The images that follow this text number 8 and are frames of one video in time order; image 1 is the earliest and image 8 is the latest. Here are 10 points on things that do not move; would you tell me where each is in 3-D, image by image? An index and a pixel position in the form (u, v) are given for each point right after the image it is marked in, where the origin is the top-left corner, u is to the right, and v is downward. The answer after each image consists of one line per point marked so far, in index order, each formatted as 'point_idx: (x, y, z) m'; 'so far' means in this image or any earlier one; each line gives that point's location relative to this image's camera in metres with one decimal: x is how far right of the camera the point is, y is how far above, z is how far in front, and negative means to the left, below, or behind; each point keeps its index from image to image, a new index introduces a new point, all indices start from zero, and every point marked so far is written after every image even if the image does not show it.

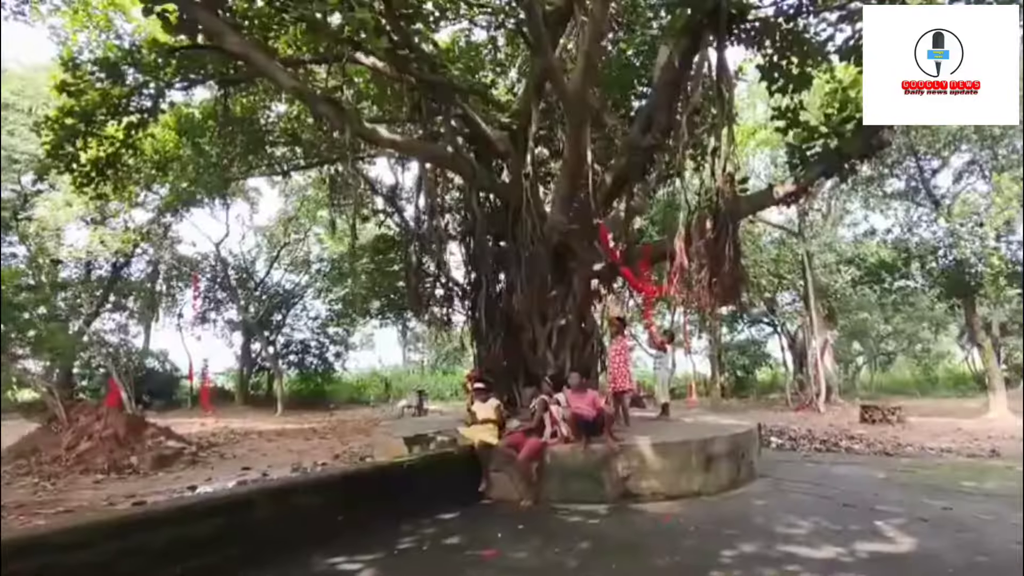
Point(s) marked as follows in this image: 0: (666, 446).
0: (+1.0, -1.0, +5.3) m
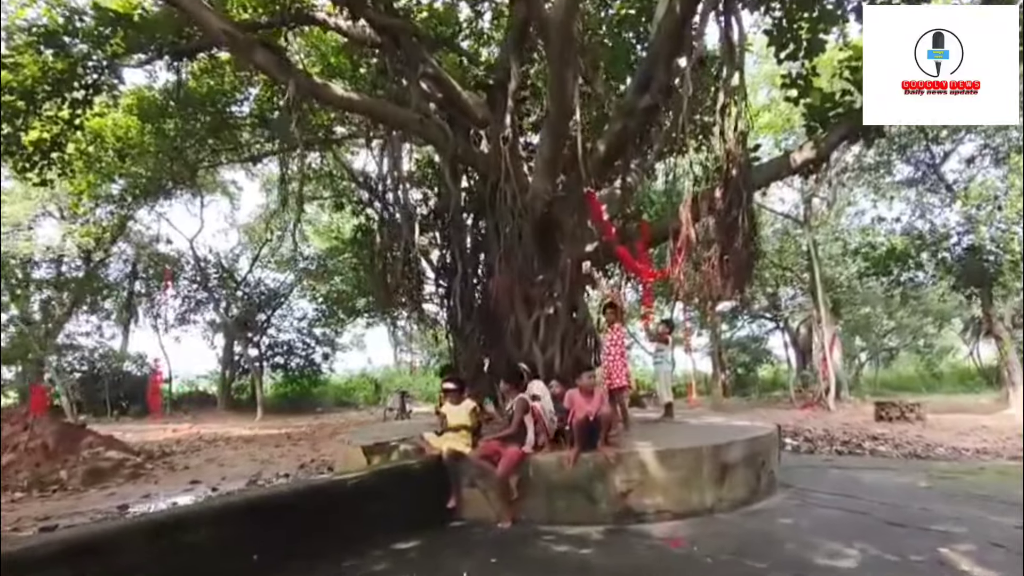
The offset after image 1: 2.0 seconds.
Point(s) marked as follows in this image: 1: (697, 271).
0: (+0.9, -1.0, +4.8) m
1: (+1.2, +0.1, +5.2) m
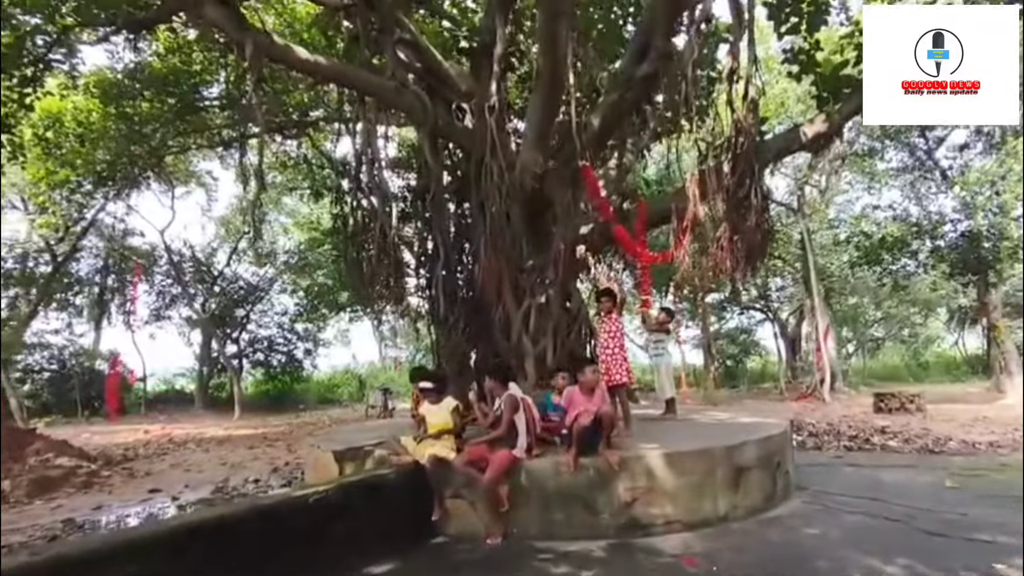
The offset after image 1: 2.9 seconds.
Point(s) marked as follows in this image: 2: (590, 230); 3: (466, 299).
0: (+0.9, -0.9, +4.5) m
1: (+1.1, +0.2, +4.9) m
2: (+0.5, +0.4, +5.4) m
3: (-0.3, -0.1, +5.6) m
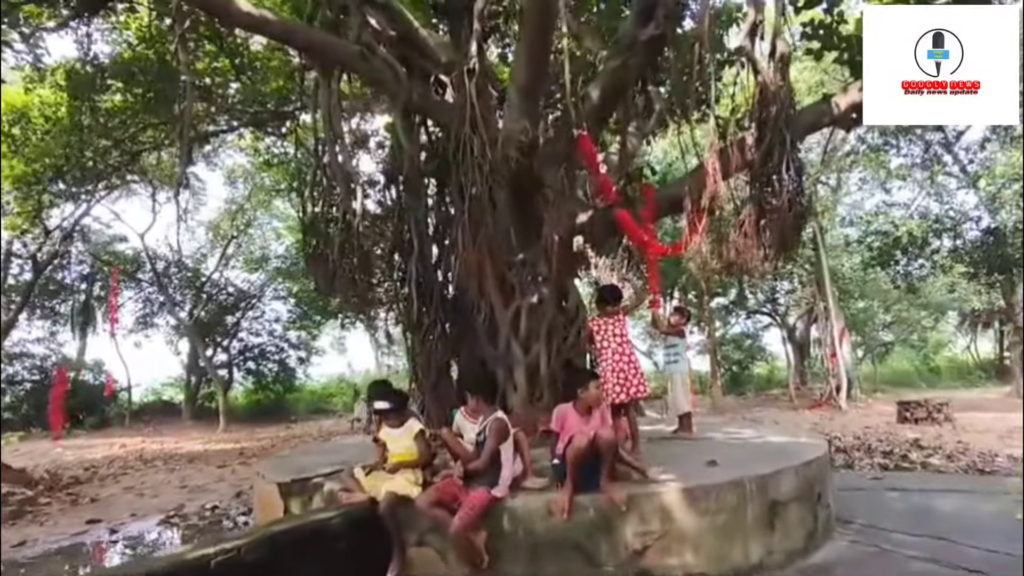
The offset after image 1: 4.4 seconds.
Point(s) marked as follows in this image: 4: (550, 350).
0: (+0.8, -0.9, +4.0) m
1: (+1.1, +0.2, +4.4) m
2: (+0.4, +0.4, +5.0) m
3: (-0.3, -0.1, +5.1) m
4: (+0.2, -0.4, +4.9) m
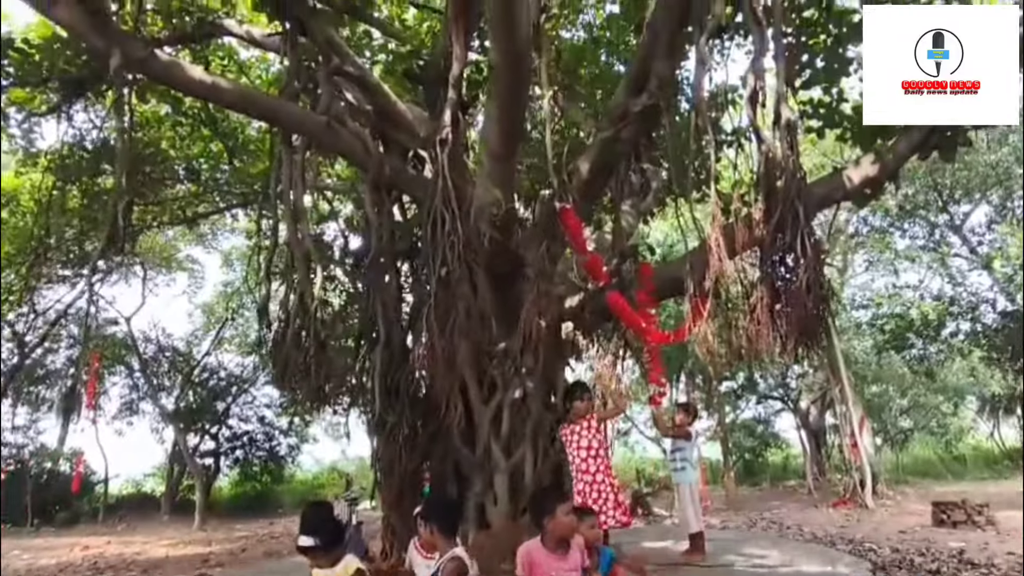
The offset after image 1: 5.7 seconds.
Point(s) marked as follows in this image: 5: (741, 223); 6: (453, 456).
0: (+0.8, -1.3, +3.4) m
1: (+1.0, -0.2, +3.9) m
2: (+0.4, -0.1, +4.5) m
3: (-0.4, -0.6, +4.6) m
4: (+0.2, -0.8, +4.4) m
5: (+1.1, +0.3, +4.0) m
6: (-0.2, -0.9, +4.4) m
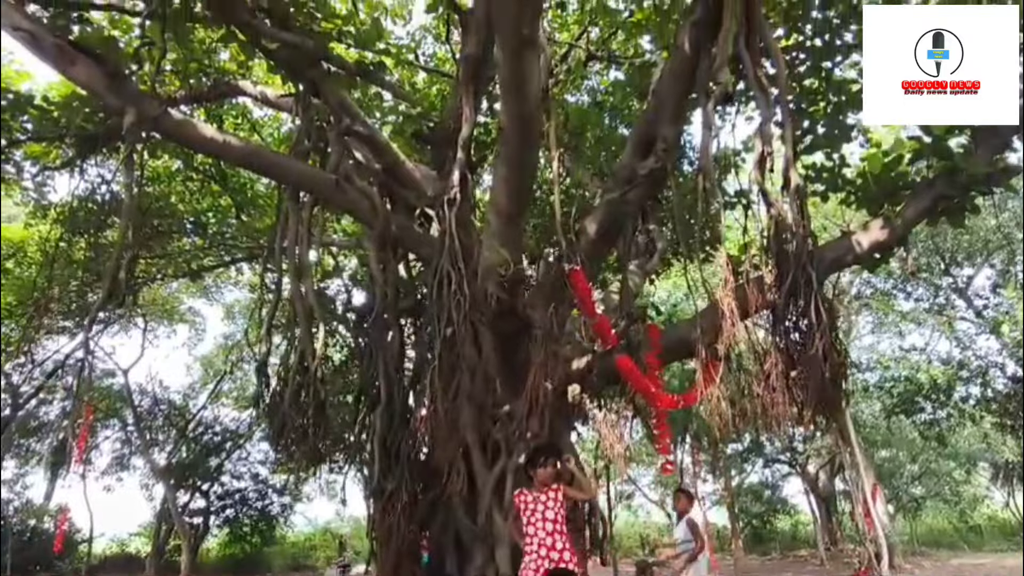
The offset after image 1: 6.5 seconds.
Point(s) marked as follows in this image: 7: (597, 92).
0: (+0.8, -1.5, +3.1) m
1: (+1.0, -0.5, +3.7) m
2: (+0.4, -0.4, +4.3) m
3: (-0.4, -0.9, +4.4) m
4: (+0.2, -1.1, +4.1) m
5: (+1.1, 0.0, +3.8) m
6: (-0.2, -1.2, +4.2) m
7: (+0.5, +1.2, +5.2) m
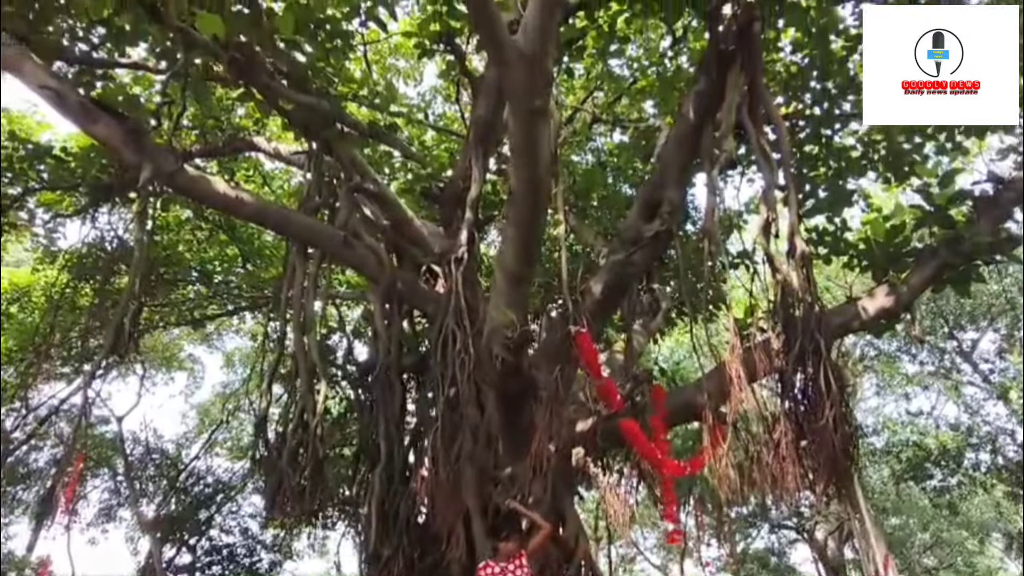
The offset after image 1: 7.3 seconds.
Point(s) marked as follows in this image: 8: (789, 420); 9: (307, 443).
0: (+0.7, -1.7, +3.0) m
1: (+1.1, -0.7, +3.6) m
2: (+0.4, -0.7, +4.2) m
3: (-0.4, -1.2, +4.2) m
4: (+0.2, -1.4, +3.9) m
5: (+1.1, -0.3, +3.7) m
6: (-0.2, -1.4, +4.0) m
7: (+0.6, +0.8, +5.2) m
8: (+1.2, -0.6, +3.6) m
9: (-1.0, -0.8, +4.1) m
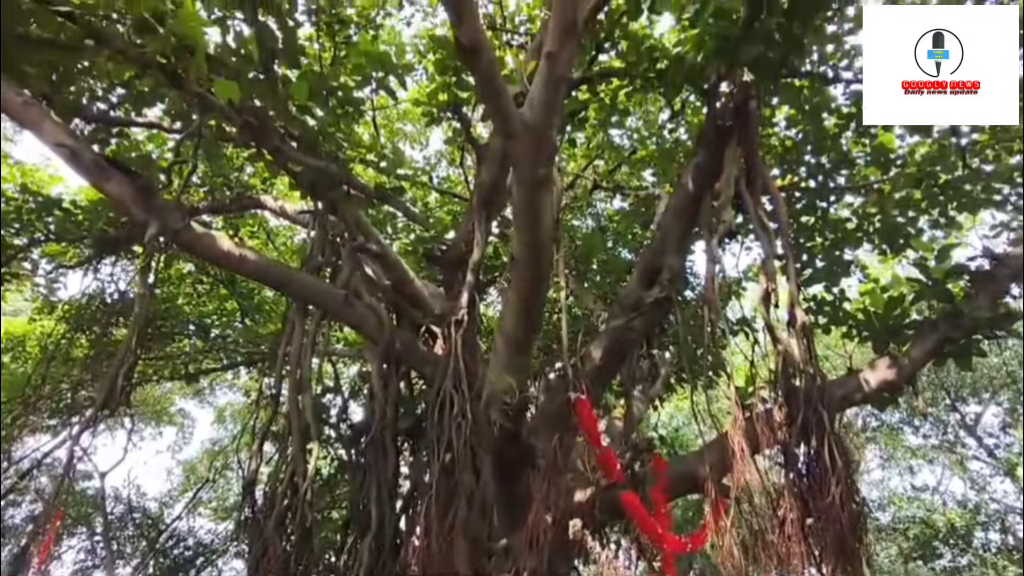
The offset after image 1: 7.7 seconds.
0: (+0.7, -1.9, +2.8) m
1: (+1.0, -1.0, +3.5) m
2: (+0.4, -1.0, +4.1) m
3: (-0.4, -1.5, +4.1) m
4: (+0.1, -1.7, +3.8) m
5: (+1.1, -0.6, +3.6) m
6: (-0.3, -1.7, +3.9) m
7: (+0.6, +0.4, +5.2) m
8: (+1.2, -0.8, +3.5) m
9: (-1.0, -1.0, +4.0) m
